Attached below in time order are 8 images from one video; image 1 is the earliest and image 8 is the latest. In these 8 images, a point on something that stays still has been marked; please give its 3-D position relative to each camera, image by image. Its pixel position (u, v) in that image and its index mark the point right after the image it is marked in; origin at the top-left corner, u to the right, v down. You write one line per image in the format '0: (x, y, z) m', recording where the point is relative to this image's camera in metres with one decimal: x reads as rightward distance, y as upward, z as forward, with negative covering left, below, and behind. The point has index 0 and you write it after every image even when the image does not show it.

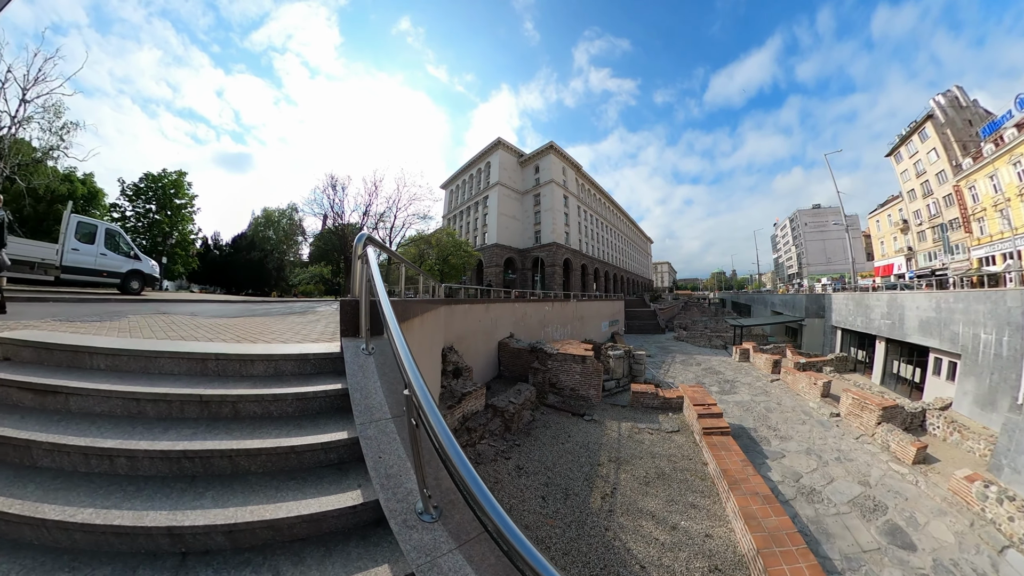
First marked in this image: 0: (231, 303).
0: (-5.6, -0.3, +10.3) m
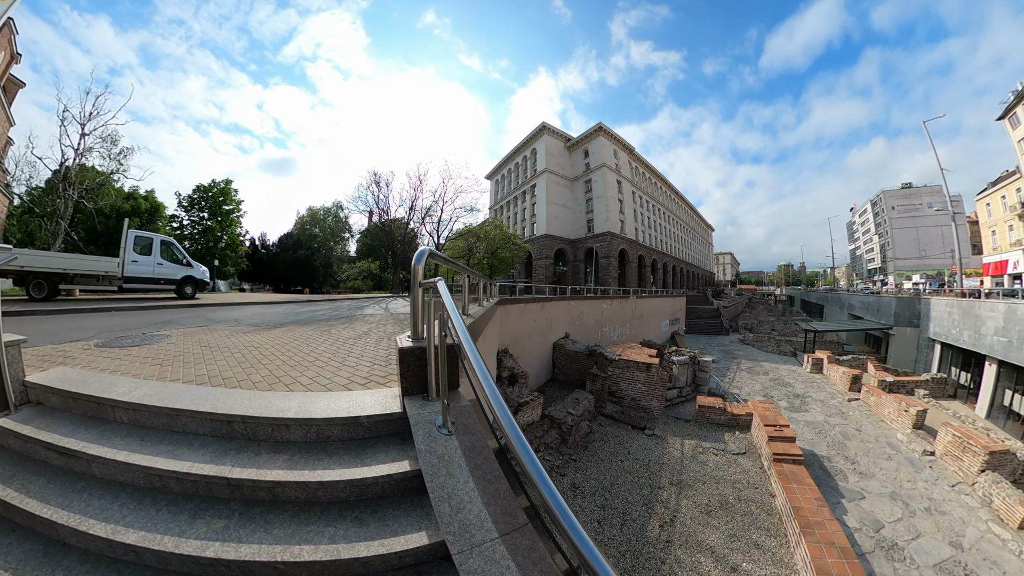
0: (-4.7, -0.4, +10.4) m
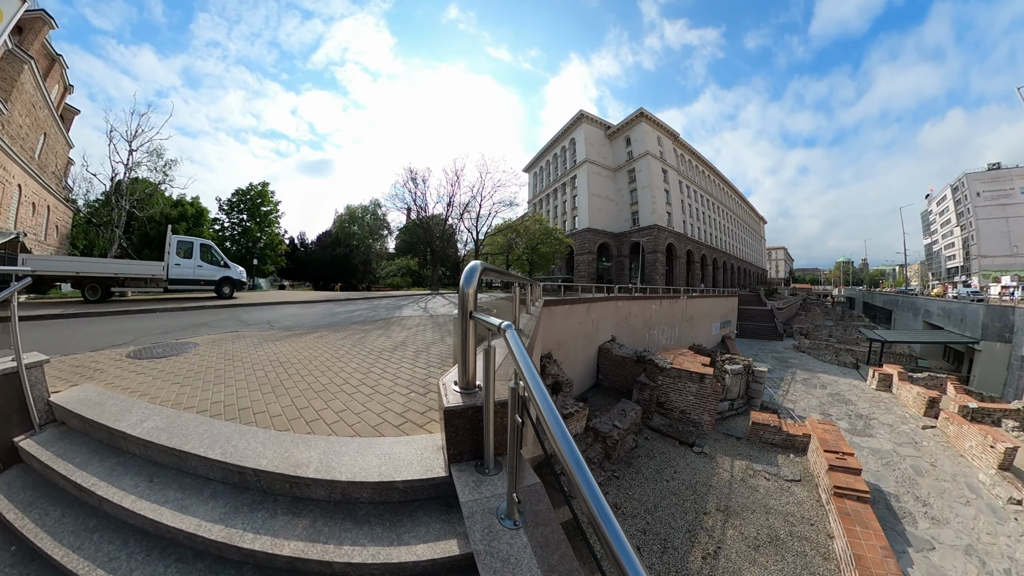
0: (-3.9, -0.4, +10.4) m
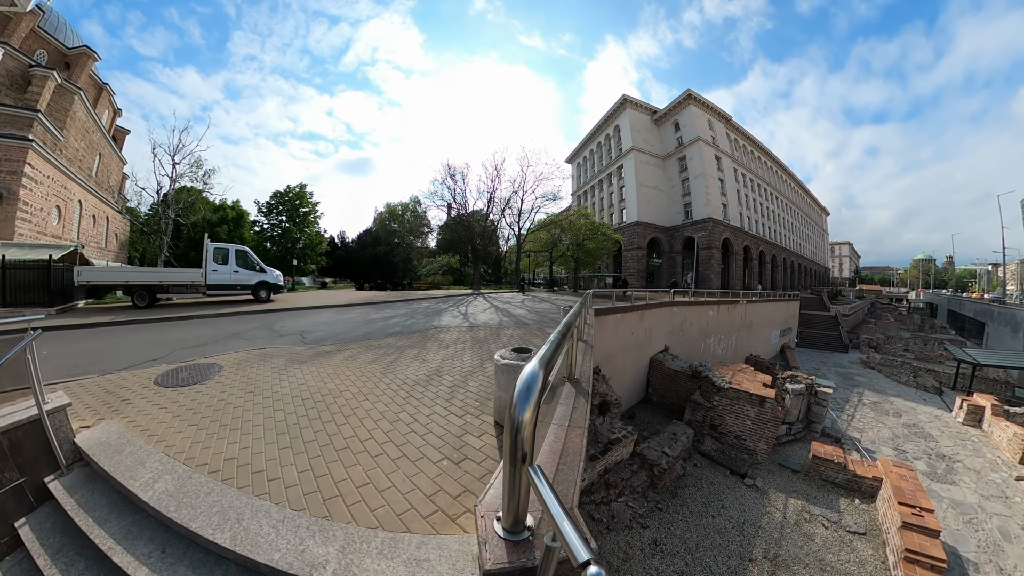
0: (-3.2, -0.4, +10.4) m
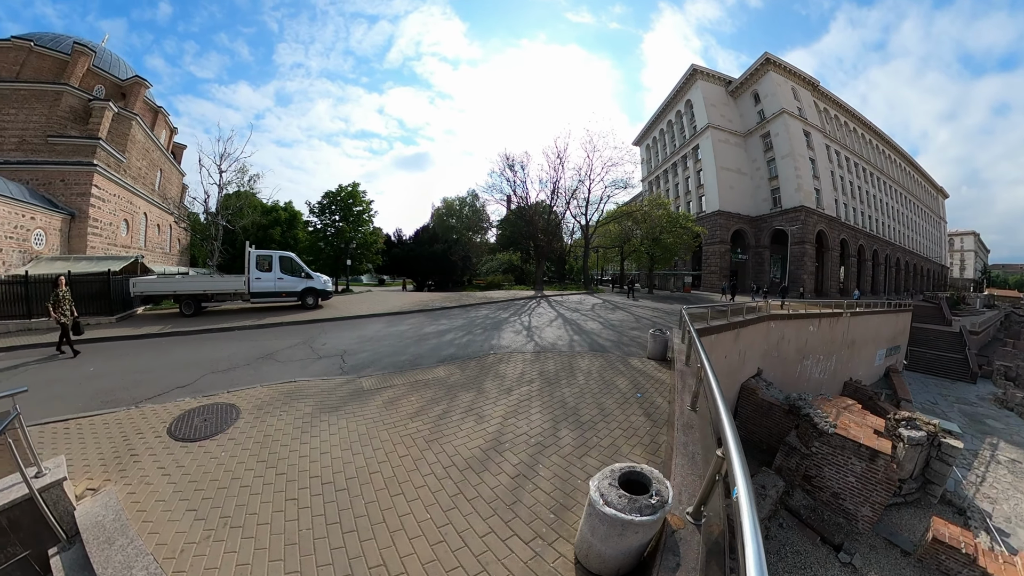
0: (-2.0, -0.6, +9.7) m
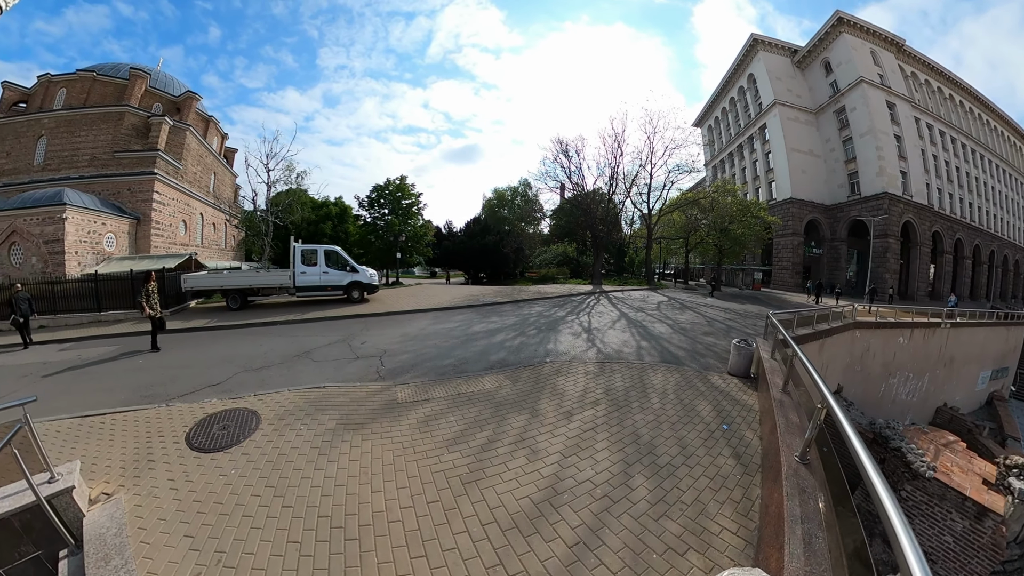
0: (-1.0, -0.4, +9.0) m
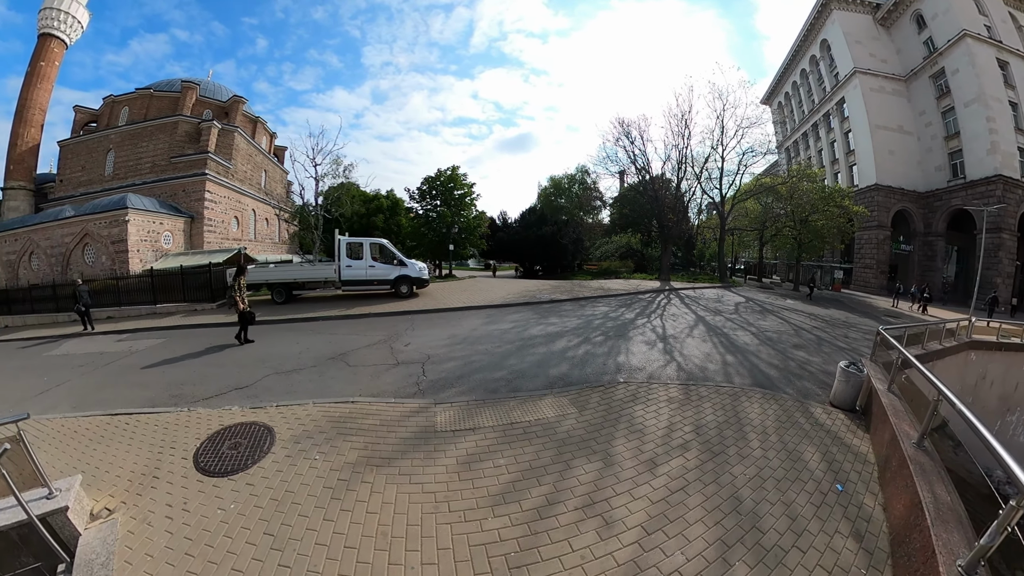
0: (0.0, -0.4, +8.1) m
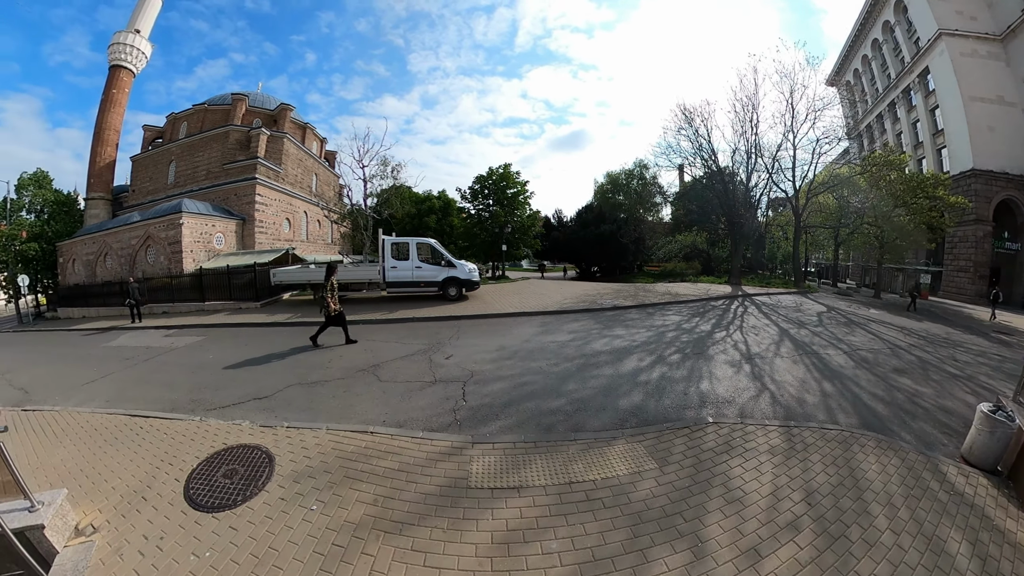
0: (+0.8, -0.5, +7.3) m
